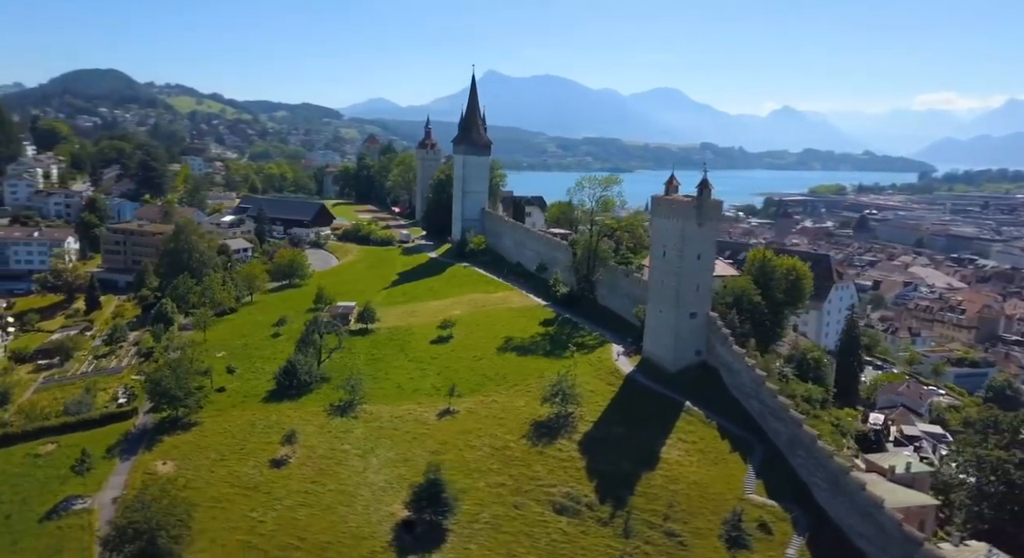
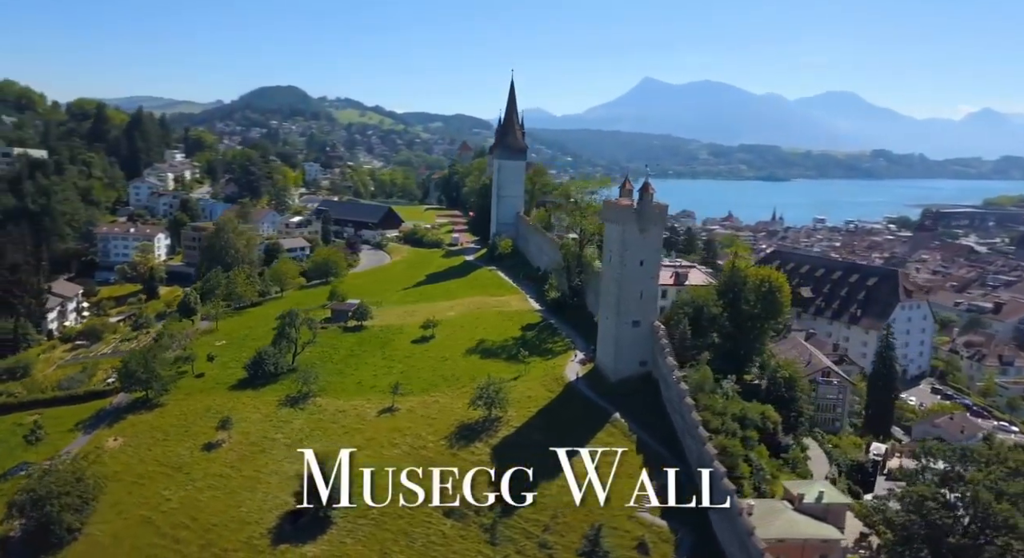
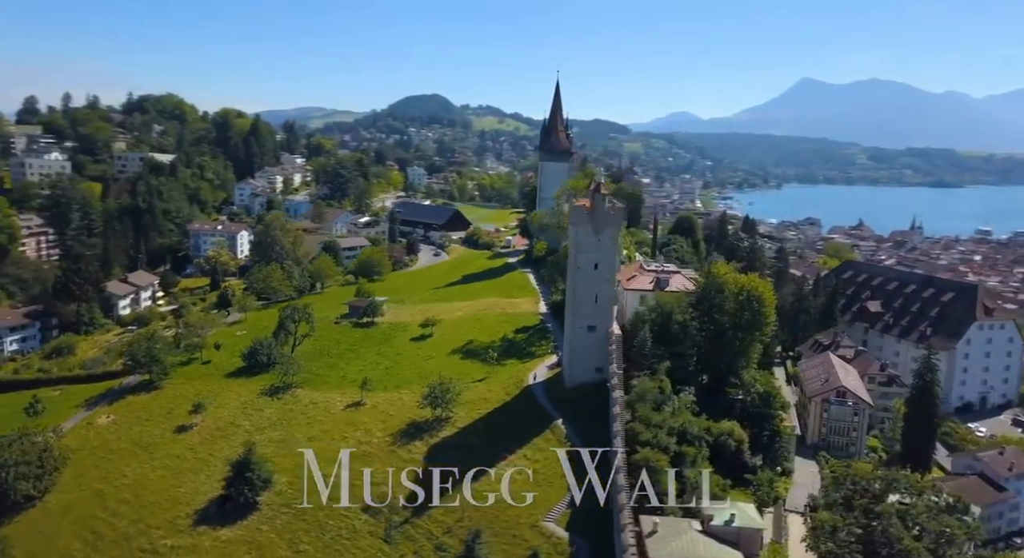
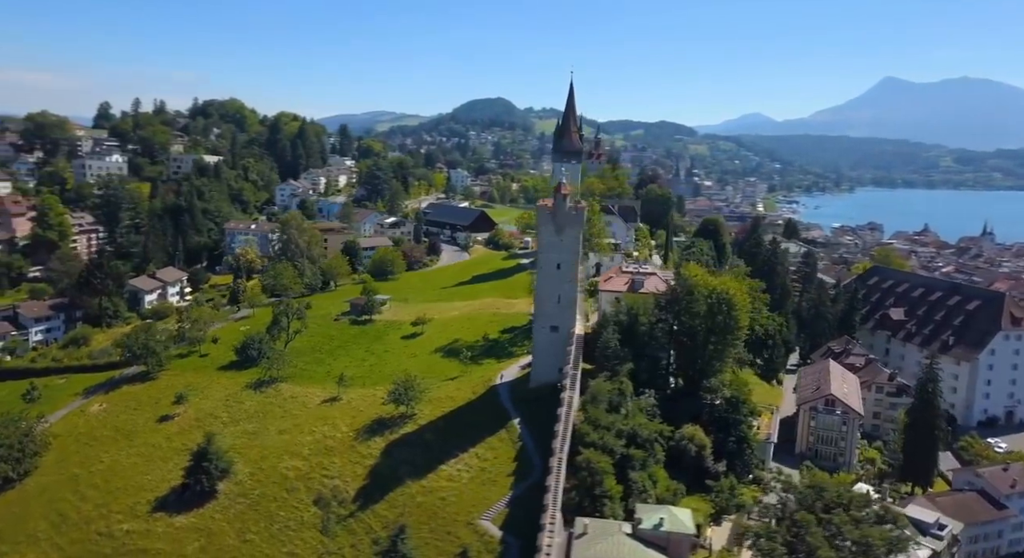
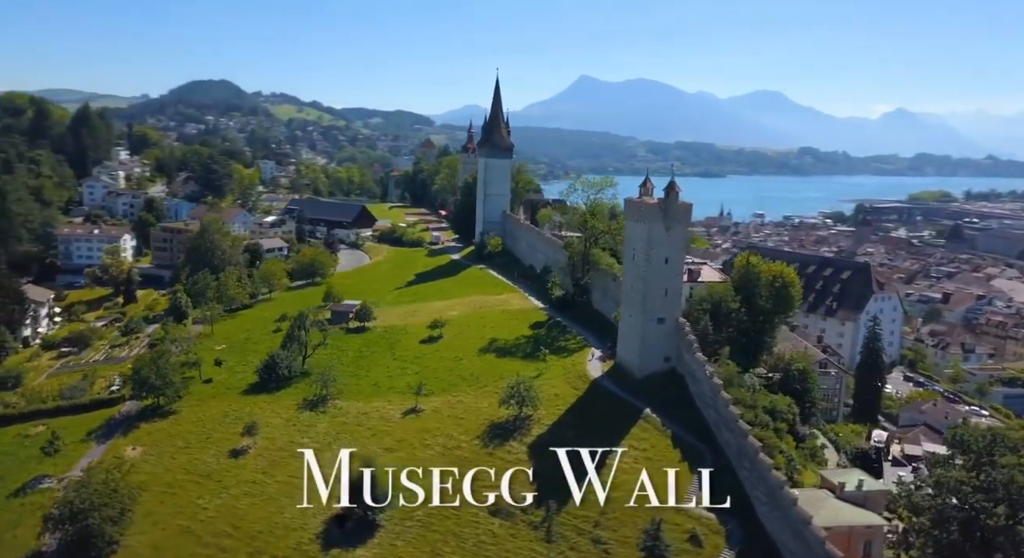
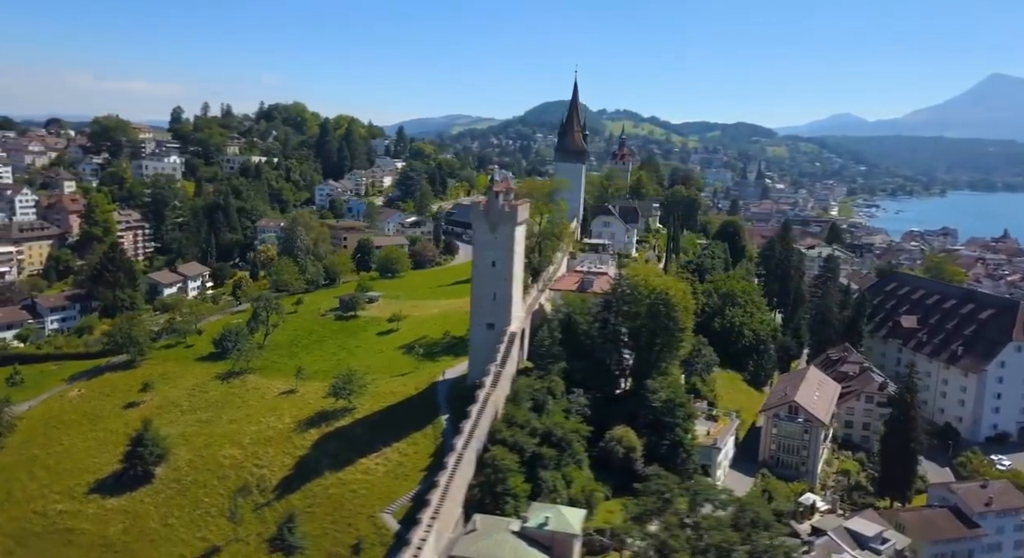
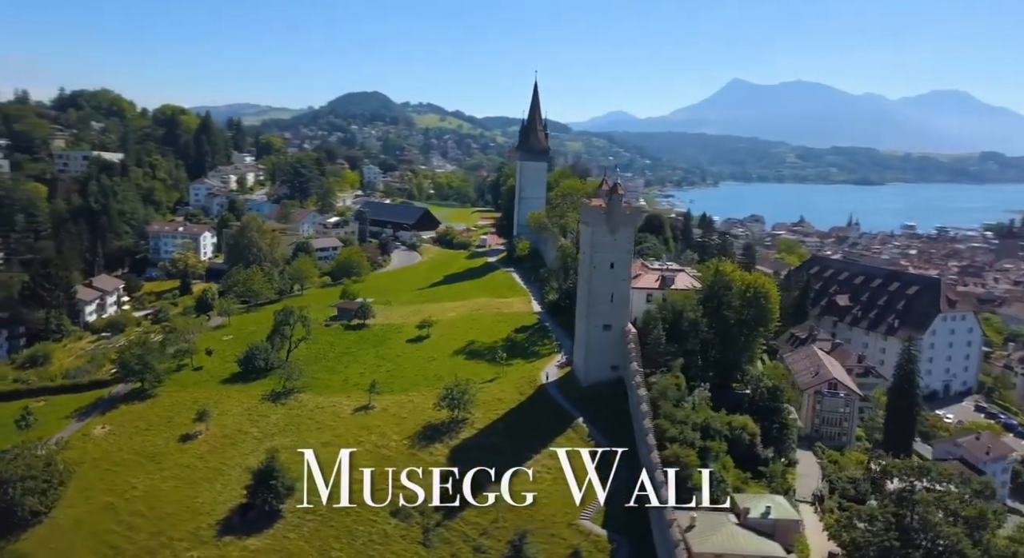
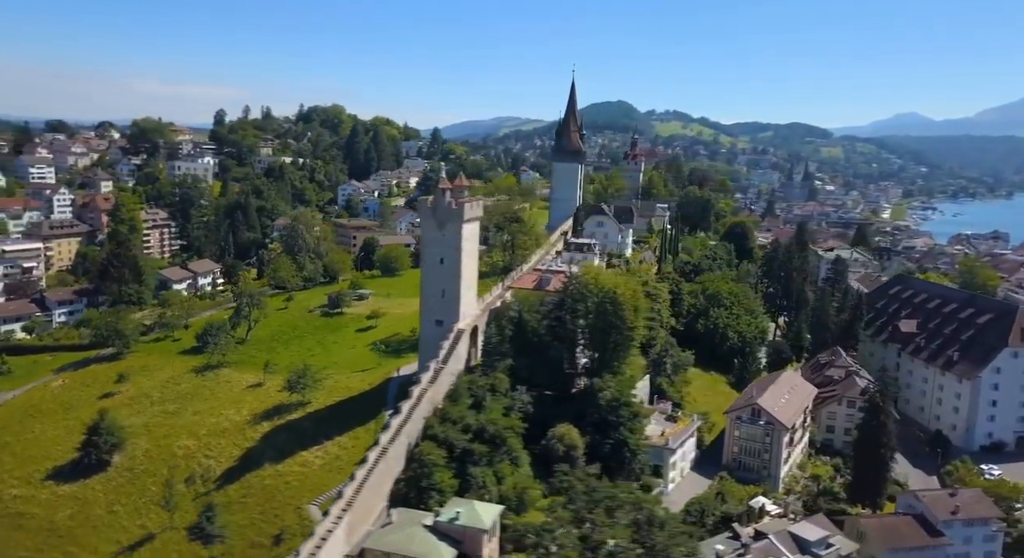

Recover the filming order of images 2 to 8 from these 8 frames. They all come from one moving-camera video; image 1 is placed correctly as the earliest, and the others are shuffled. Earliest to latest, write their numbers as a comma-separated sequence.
5, 2, 7, 3, 4, 6, 8
